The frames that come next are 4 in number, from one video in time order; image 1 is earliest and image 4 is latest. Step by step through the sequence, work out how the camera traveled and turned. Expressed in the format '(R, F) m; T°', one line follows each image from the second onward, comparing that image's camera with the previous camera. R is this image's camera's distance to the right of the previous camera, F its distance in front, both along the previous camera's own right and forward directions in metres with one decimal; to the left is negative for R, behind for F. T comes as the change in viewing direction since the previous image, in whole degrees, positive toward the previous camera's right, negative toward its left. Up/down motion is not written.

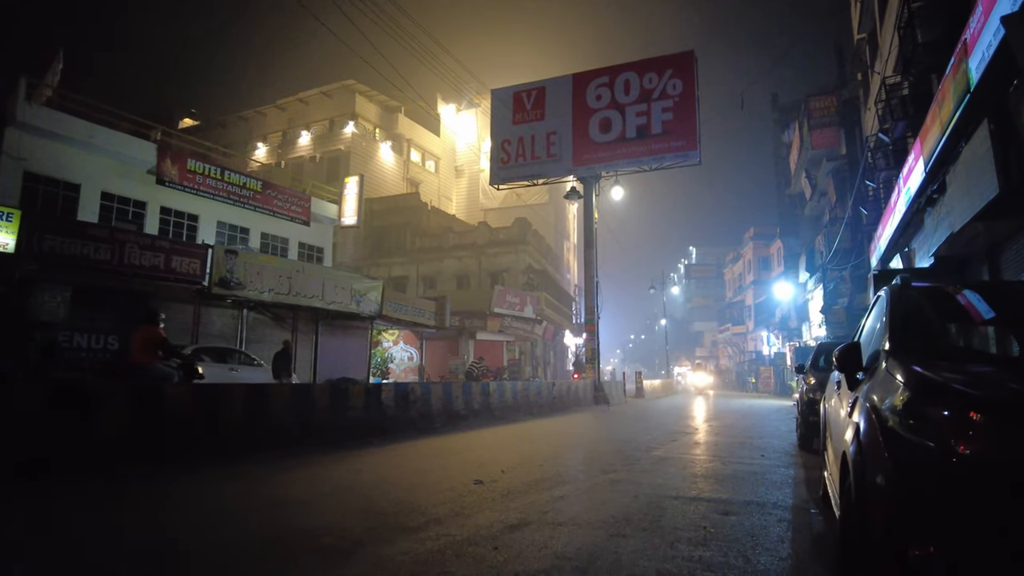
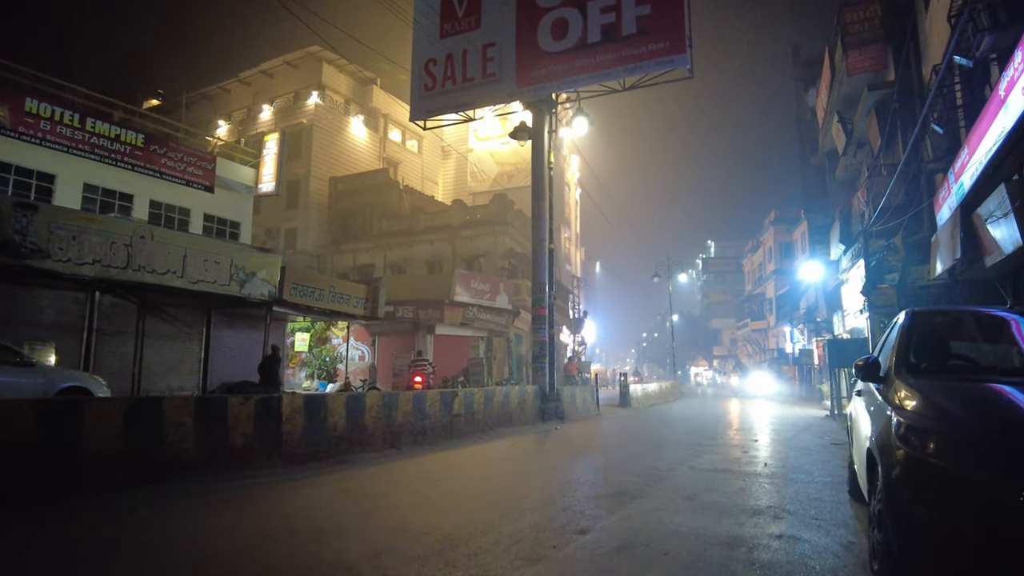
(+2.0, +5.2) m; -2°
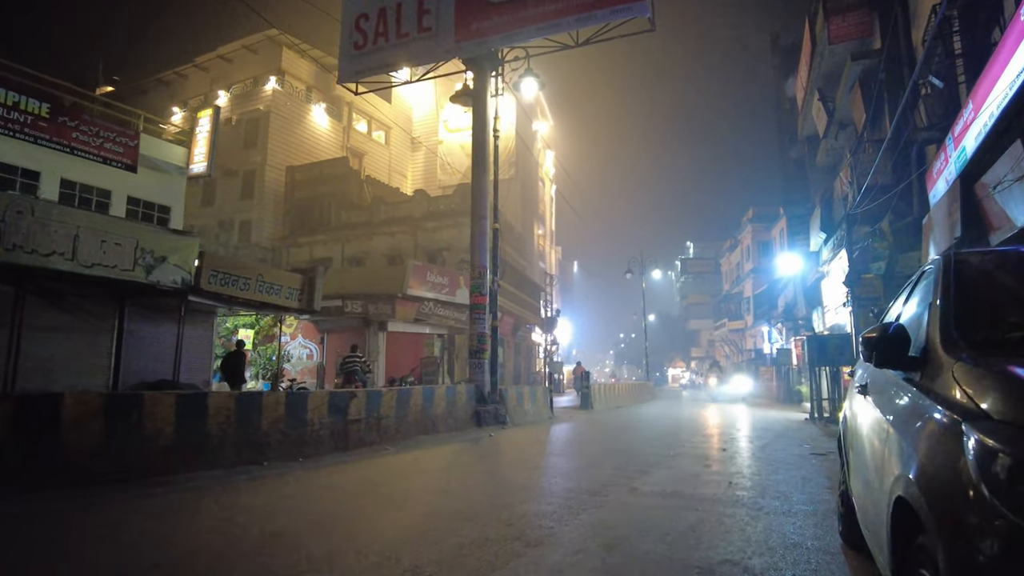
(+0.8, +1.7) m; +2°
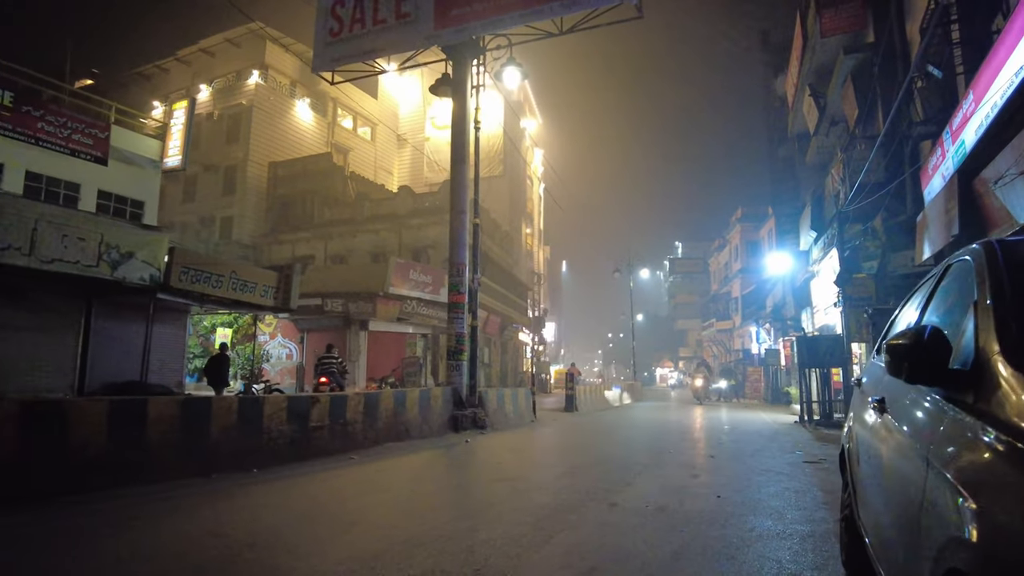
(+0.1, +0.5) m; +1°
